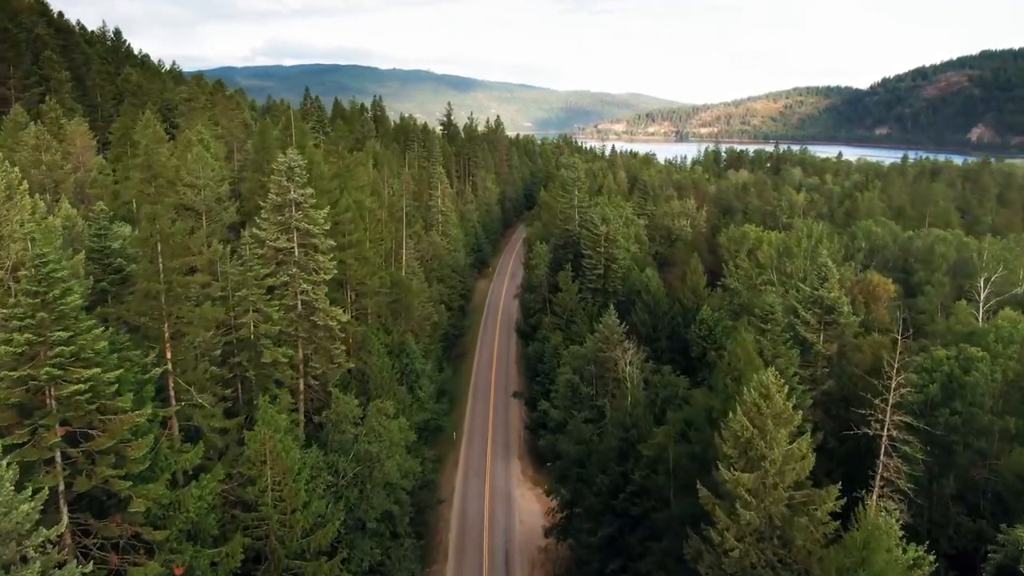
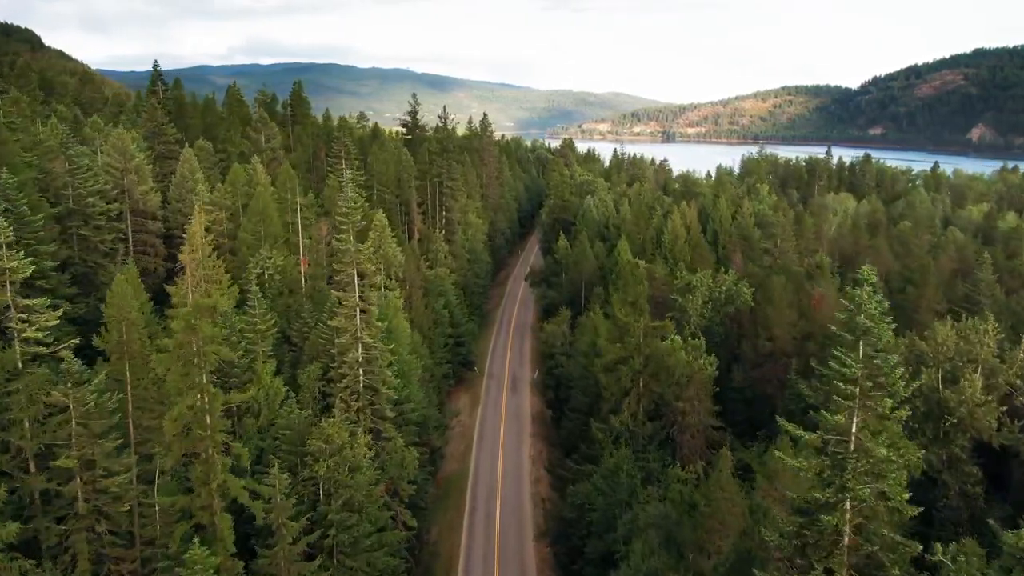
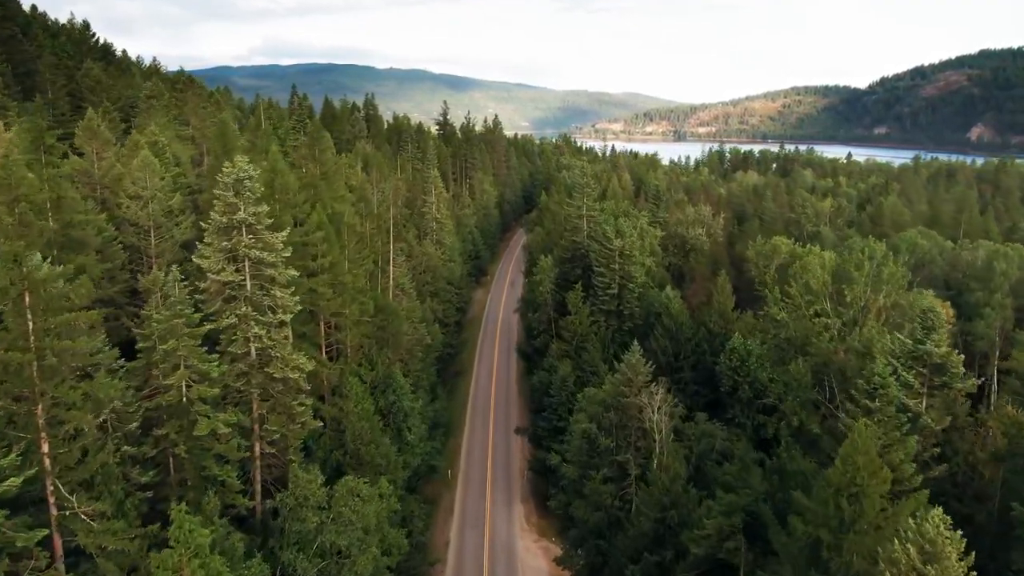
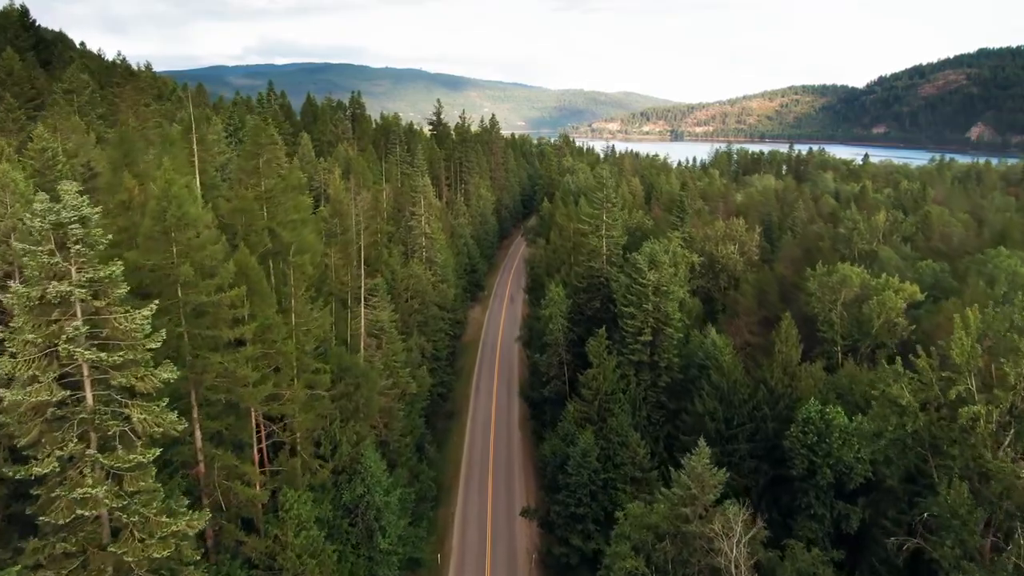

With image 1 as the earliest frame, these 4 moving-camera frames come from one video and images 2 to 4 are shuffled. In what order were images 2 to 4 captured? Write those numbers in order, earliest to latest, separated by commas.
3, 4, 2
